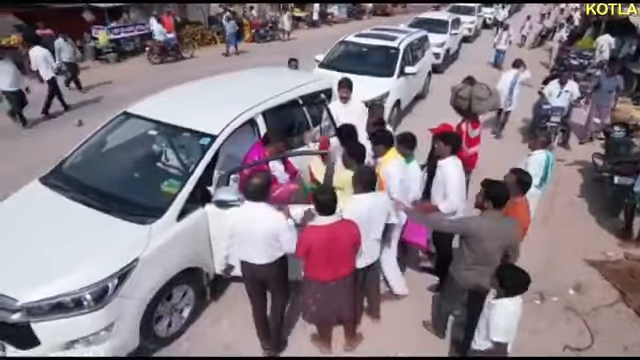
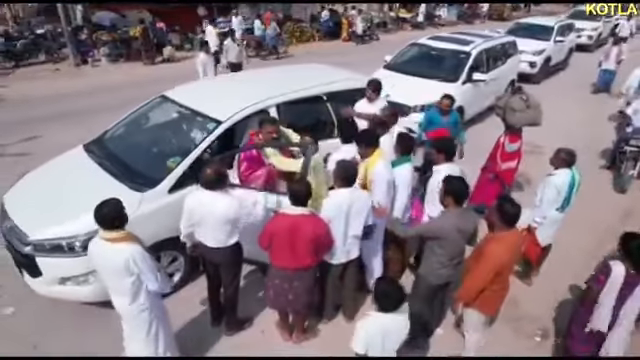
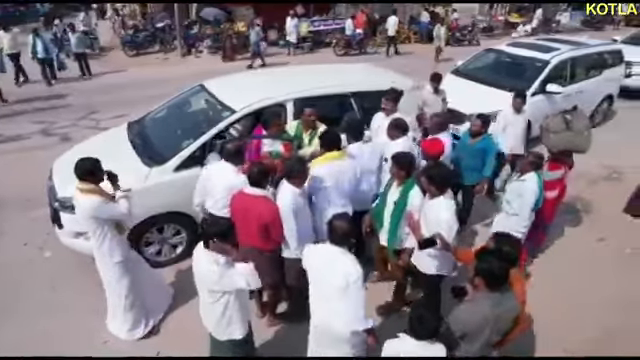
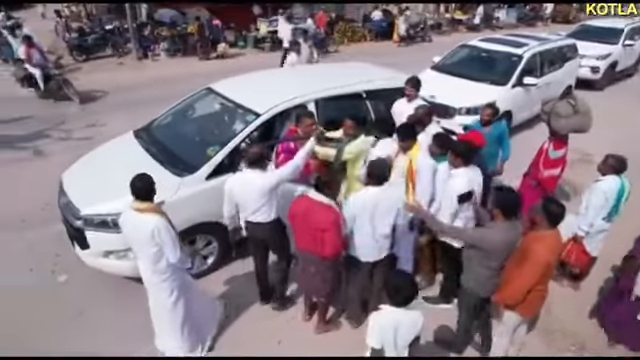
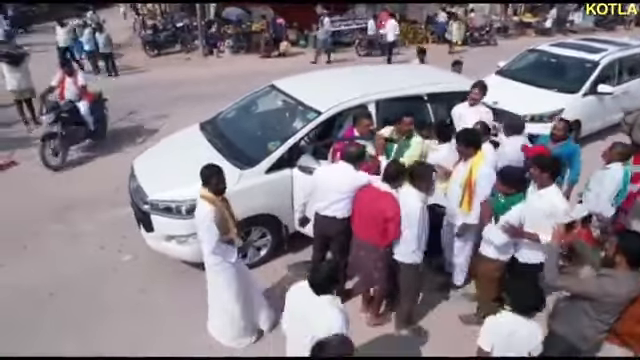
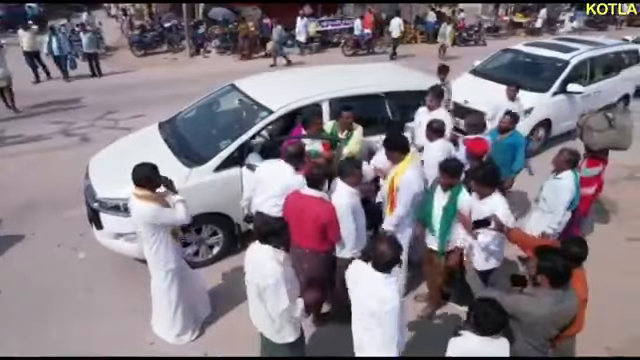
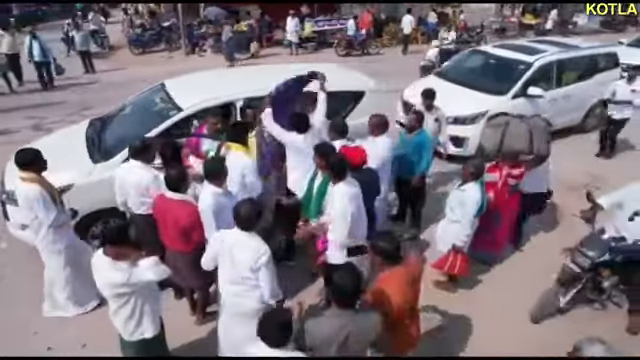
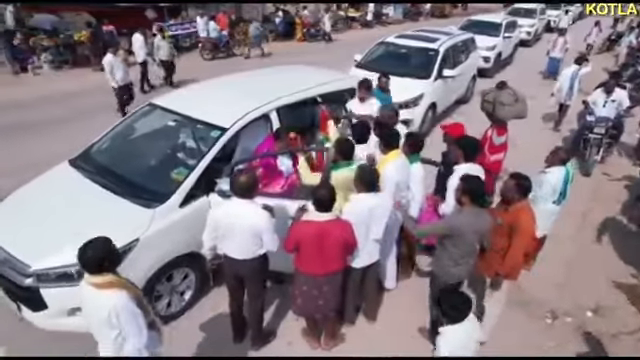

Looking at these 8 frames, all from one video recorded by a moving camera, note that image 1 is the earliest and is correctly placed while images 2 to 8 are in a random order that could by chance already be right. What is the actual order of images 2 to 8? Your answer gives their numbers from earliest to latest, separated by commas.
8, 2, 4, 5, 6, 3, 7
